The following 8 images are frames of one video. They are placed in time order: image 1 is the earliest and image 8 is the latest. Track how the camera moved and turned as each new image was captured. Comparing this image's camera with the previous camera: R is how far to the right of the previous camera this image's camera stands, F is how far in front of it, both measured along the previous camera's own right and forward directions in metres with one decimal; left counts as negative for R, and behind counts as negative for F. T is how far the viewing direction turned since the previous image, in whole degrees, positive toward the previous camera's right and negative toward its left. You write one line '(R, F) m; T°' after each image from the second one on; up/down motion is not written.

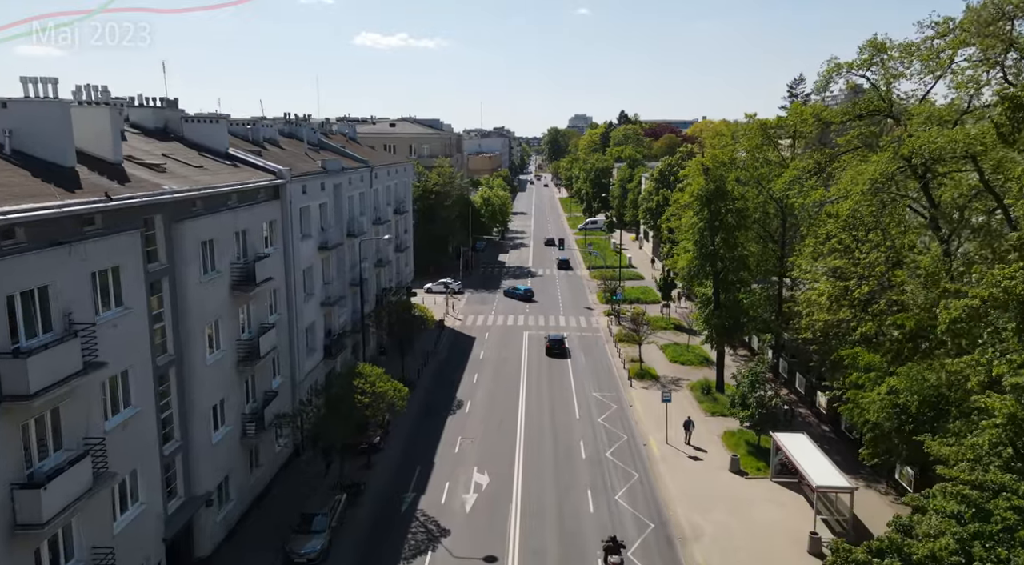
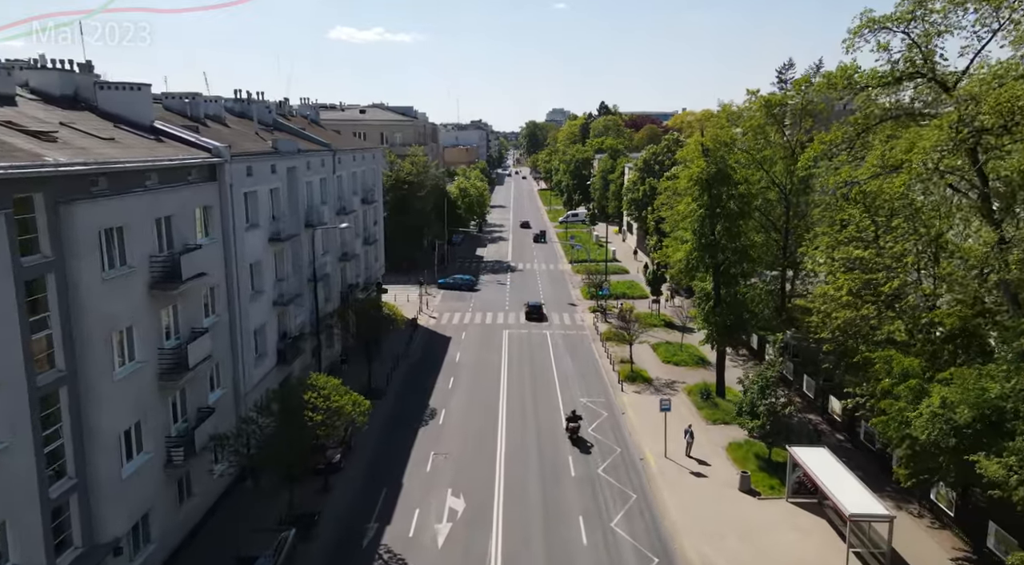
(0.0, +4.1) m; +2°
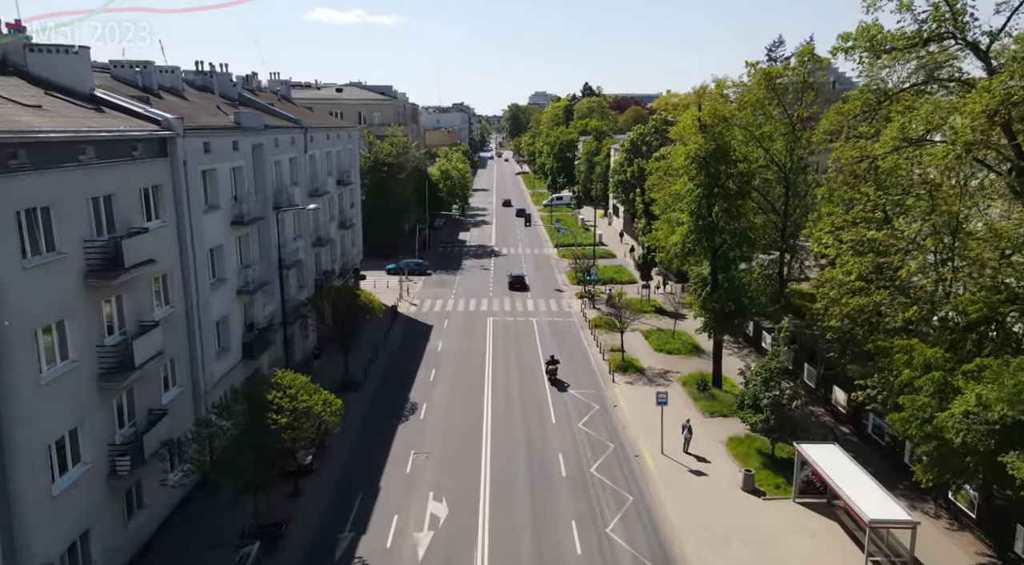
(-0.1, +2.3) m; +1°
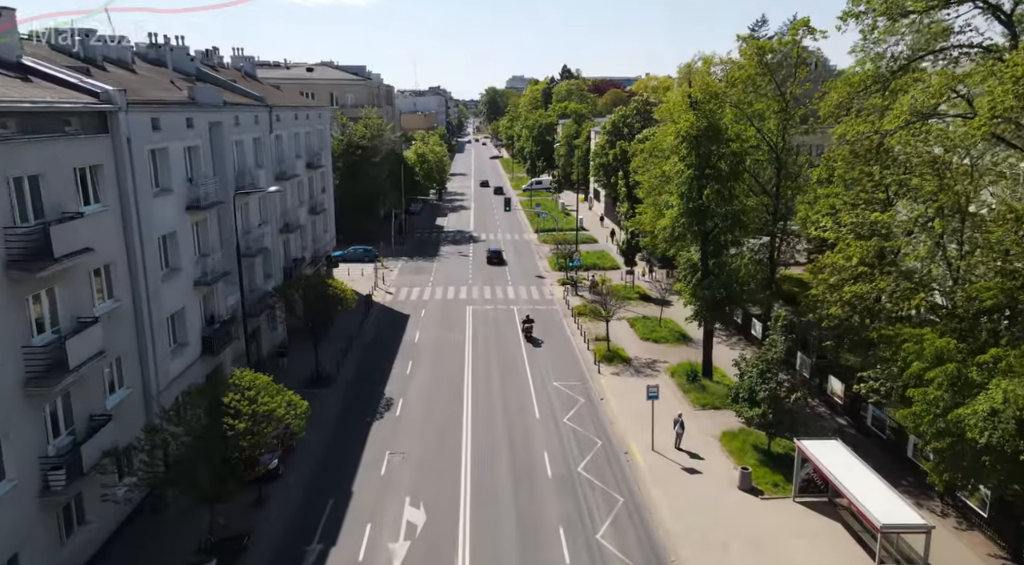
(-0.1, +1.9) m; +2°
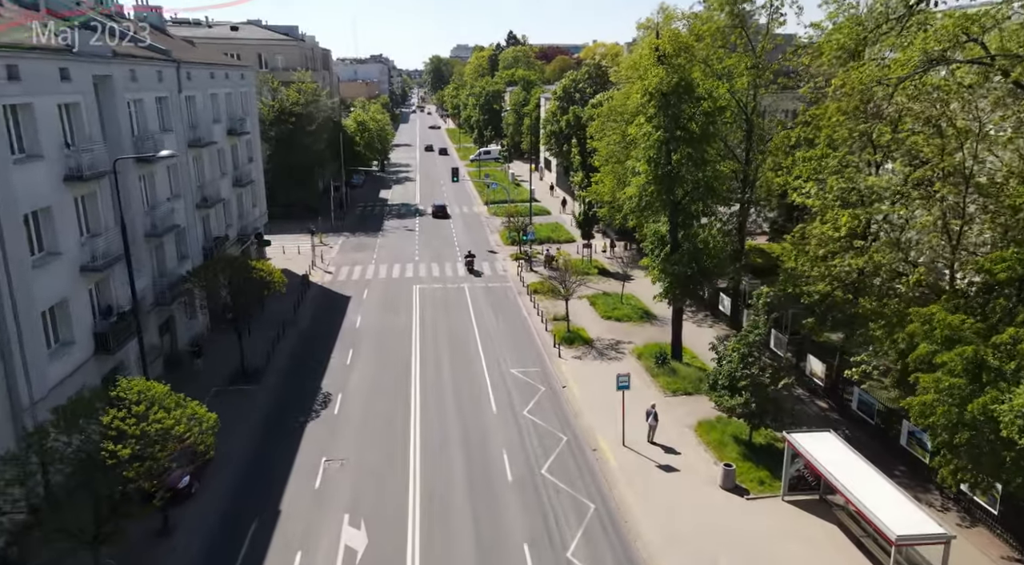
(-0.1, +3.4) m; +4°
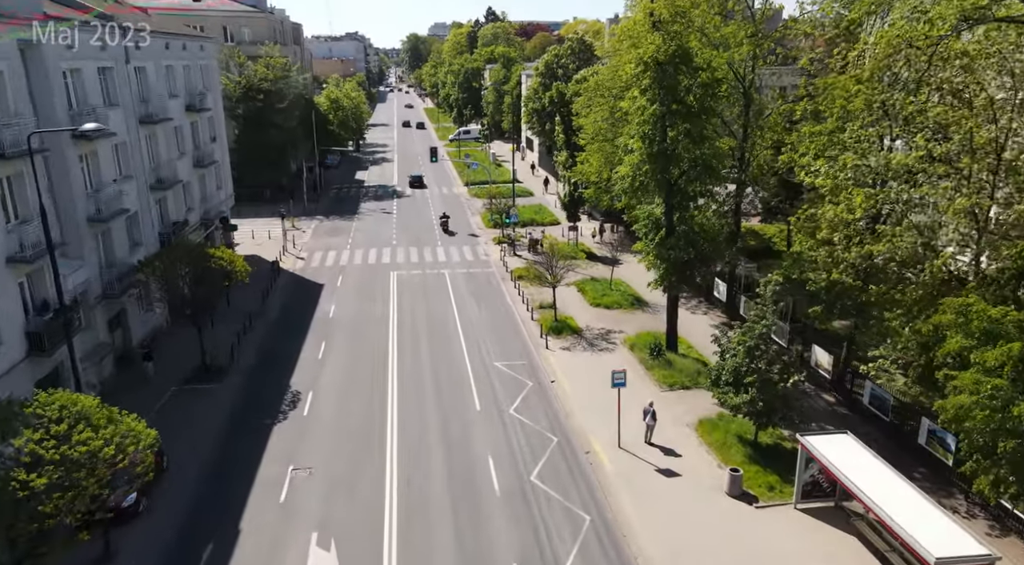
(-0.1, +2.2) m; +1°
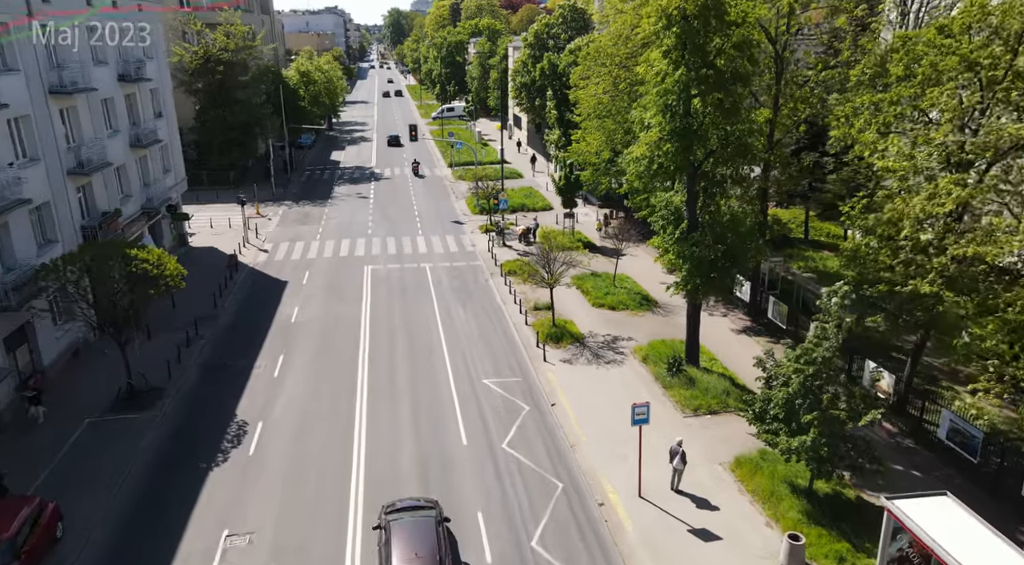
(-0.2, +4.8) m; +1°
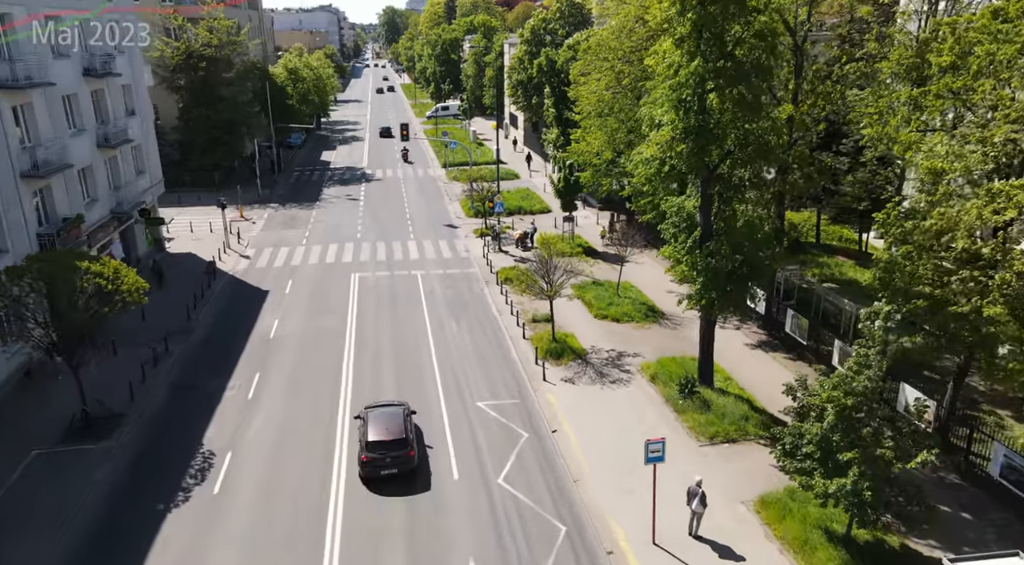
(0.0, +2.2) m; 0°
